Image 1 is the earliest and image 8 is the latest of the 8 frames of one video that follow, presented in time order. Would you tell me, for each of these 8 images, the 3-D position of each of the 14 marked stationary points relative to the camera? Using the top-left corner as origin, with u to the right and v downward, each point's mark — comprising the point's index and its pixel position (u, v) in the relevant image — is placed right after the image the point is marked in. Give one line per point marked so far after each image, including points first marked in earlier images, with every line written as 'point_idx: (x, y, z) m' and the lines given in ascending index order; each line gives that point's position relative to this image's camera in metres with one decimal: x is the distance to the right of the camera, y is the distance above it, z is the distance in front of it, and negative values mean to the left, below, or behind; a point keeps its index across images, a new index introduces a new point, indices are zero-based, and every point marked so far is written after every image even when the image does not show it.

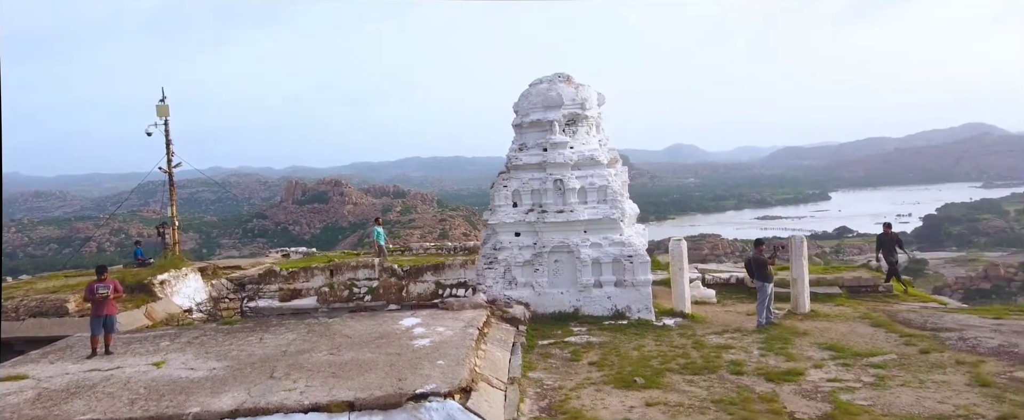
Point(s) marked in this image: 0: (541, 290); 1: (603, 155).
0: (+0.4, -1.1, +8.8) m
1: (+1.4, +0.8, +9.2) m
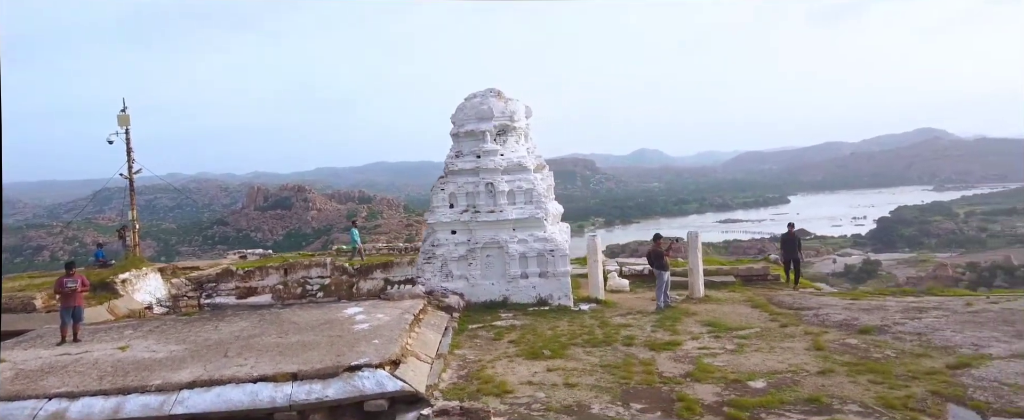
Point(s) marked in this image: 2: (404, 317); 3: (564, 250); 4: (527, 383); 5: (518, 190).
0: (-0.6, -1.1, +9.9) m
1: (+0.3, +0.8, +10.3) m
2: (-1.4, -1.4, +8.2) m
3: (+0.9, -0.6, +9.9) m
4: (+0.2, -1.9, +6.6) m
5: (+0.1, +0.3, +10.1) m
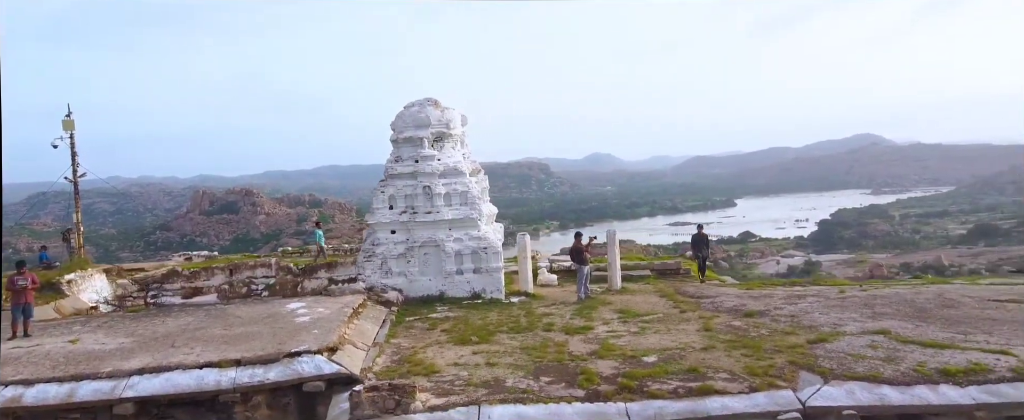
0: (-1.7, -1.2, +10.7) m
1: (-0.8, +0.8, +11.1) m
2: (-2.4, -1.5, +8.9) m
3: (-0.2, -0.7, +10.8) m
4: (-0.7, -1.9, +7.4) m
5: (-1.0, +0.3, +10.9) m
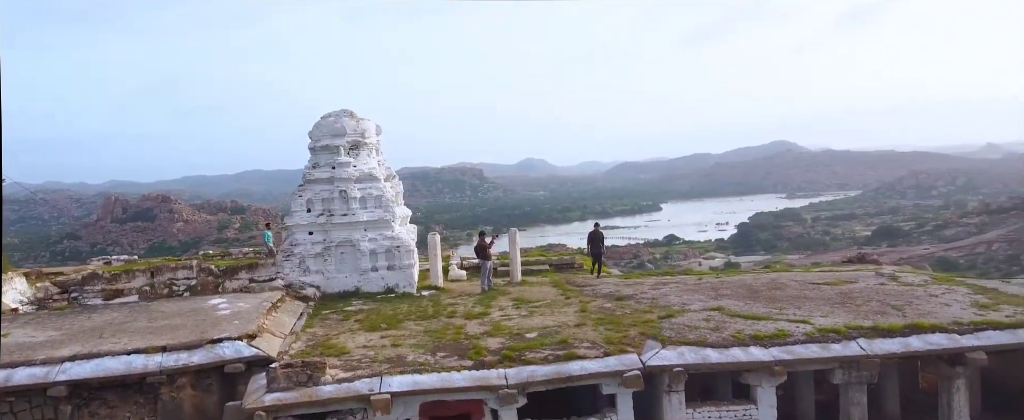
0: (-3.4, -1.2, +11.6) m
1: (-2.6, +0.7, +12.2) m
2: (-3.9, -1.5, +9.8) m
3: (-2.0, -0.7, +11.9) m
4: (-2.1, -1.9, +8.5) m
5: (-2.8, +0.3, +11.9) m
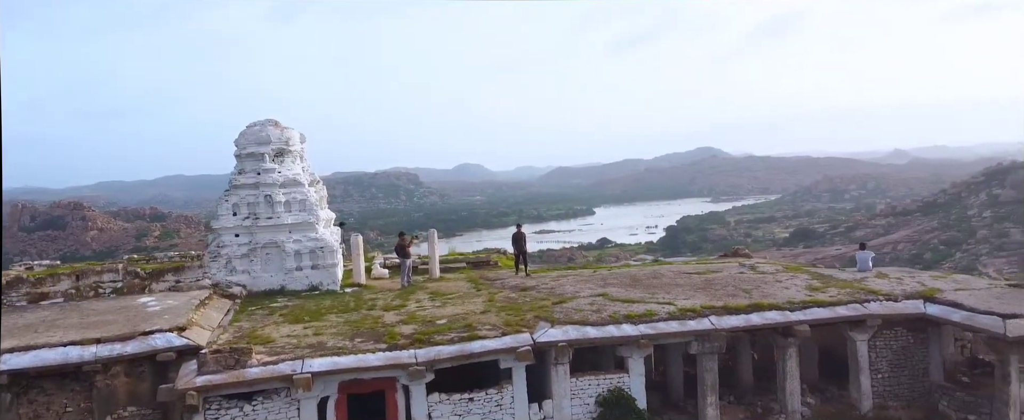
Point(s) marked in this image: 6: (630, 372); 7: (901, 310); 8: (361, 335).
0: (-5.1, -1.3, +12.3) m
1: (-4.4, +0.7, +13.0) m
2: (-5.4, -1.5, +10.4) m
3: (-3.7, -0.8, +12.7) m
4: (-3.4, -1.9, +9.4) m
5: (-4.5, +0.2, +12.7) m
6: (+1.8, -2.4, +9.3) m
7: (+5.8, -1.5, +9.3) m
8: (-2.3, -1.9, +9.4) m
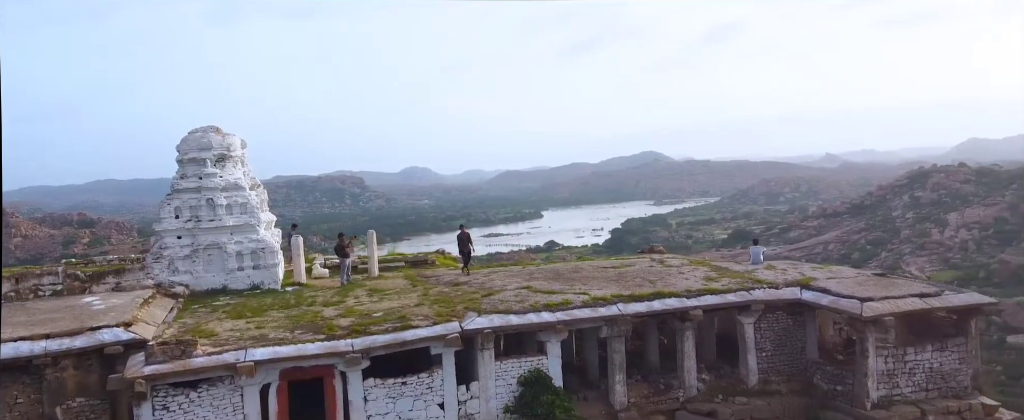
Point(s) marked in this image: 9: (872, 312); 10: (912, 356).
0: (-6.5, -1.3, +12.8) m
1: (-5.9, +0.6, +13.6) m
2: (-6.6, -1.6, +10.9) m
3: (-5.1, -0.8, +13.4) m
4: (-4.6, -1.9, +10.0) m
5: (-6.0, +0.1, +13.3) m
6: (+0.6, -2.4, +10.3) m
7: (+4.6, -1.5, +10.7) m
8: (-3.5, -1.9, +10.1) m
9: (+5.7, -1.6, +9.7) m
10: (+6.6, -2.4, +10.3) m
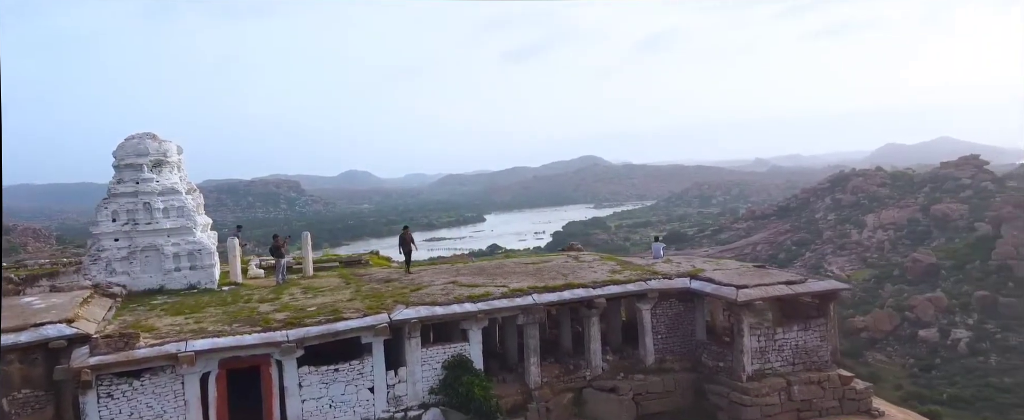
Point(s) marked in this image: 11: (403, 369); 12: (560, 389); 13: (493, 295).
0: (-8.1, -1.4, +13.3) m
1: (-7.6, +0.5, +14.1) m
2: (-8.1, -1.7, +11.4) m
3: (-6.8, -0.9, +14.0) m
4: (-5.9, -2.0, +10.7) m
5: (-7.6, +0.1, +13.8) m
6: (-0.8, -2.4, +11.5) m
7: (+3.2, -1.5, +12.3) m
8: (-4.8, -2.0, +10.9) m
9: (+4.3, -1.6, +11.4) m
10: (+5.2, -2.4, +12.0) m
11: (-2.0, -2.8, +11.1) m
12: (+0.9, -3.4, +11.8) m
13: (-0.4, -1.6, +11.7) m
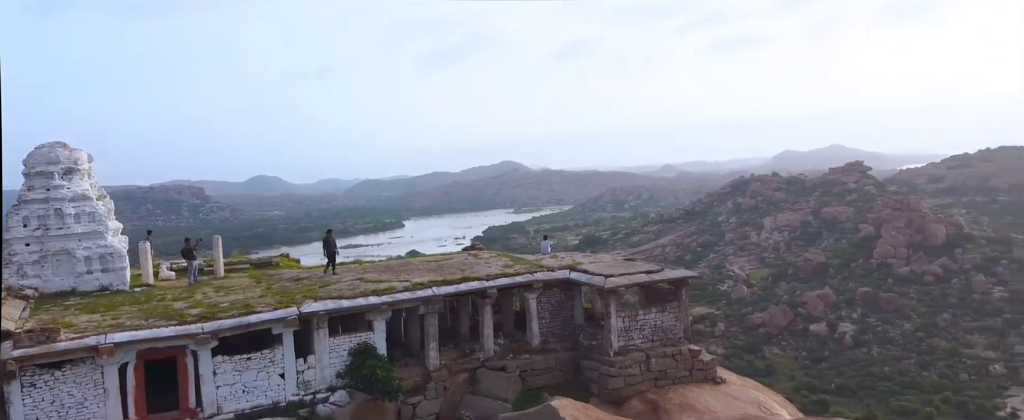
0: (-10.4, -1.5, +13.8) m
1: (-10.0, +0.4, +14.7) m
2: (-10.1, -1.8, +11.9) m
3: (-9.2, -1.0, +14.6) m
4: (-7.9, -2.1, +11.5) m
5: (-10.0, -0.1, +14.4) m
6: (-2.9, -2.5, +13.0) m
7: (+0.9, -1.5, +14.3) m
8: (-6.8, -2.0, +11.8) m
9: (+2.2, -1.6, +13.5) m
10: (+3.0, -2.4, +14.3) m
11: (-4.0, -2.9, +12.4) m
12: (-1.2, -3.5, +13.5) m
13: (-2.5, -1.7, +13.2) m
